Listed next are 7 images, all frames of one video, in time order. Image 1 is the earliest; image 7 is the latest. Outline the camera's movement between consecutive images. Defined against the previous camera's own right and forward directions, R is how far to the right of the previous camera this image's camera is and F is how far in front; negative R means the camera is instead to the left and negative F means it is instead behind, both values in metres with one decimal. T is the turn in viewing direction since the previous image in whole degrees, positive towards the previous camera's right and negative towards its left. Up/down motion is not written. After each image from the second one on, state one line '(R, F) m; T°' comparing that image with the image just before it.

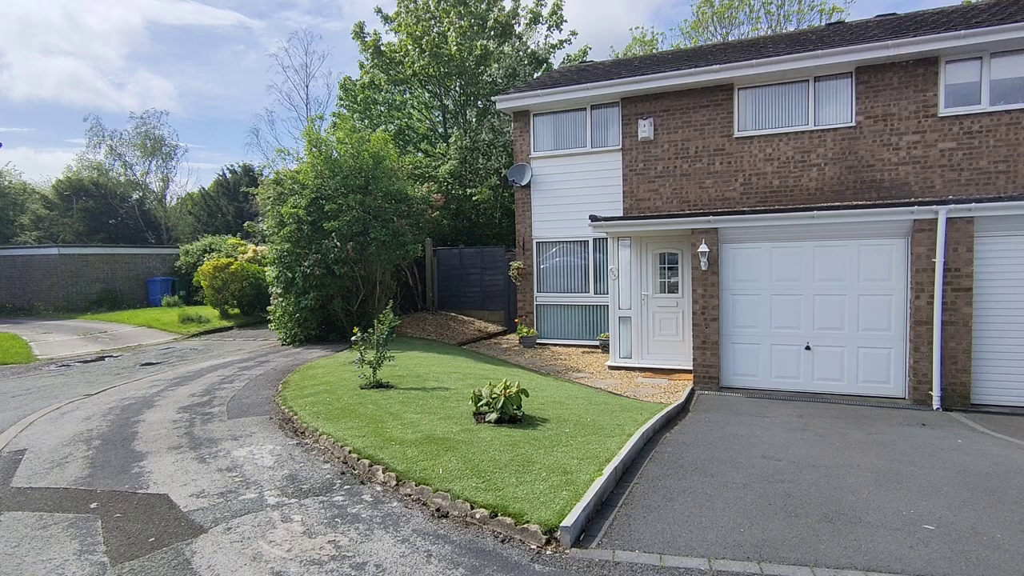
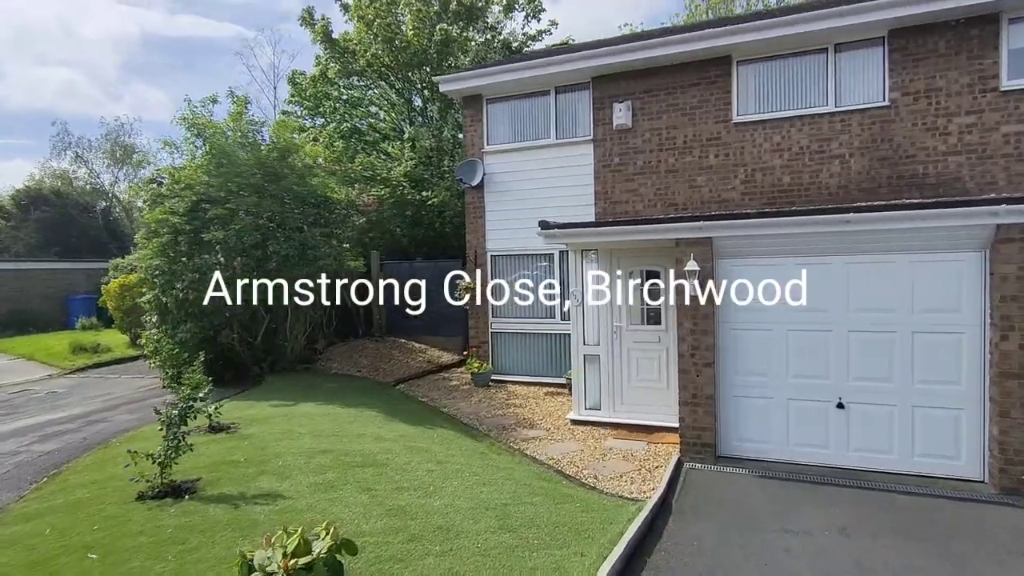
(+1.0, +2.8) m; 0°
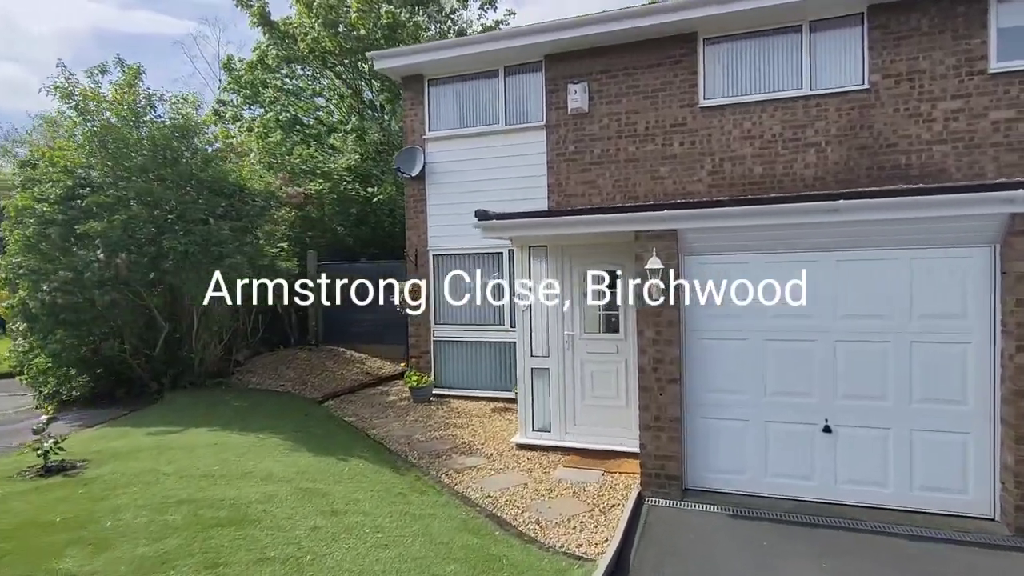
(+0.4, +1.2) m; +3°
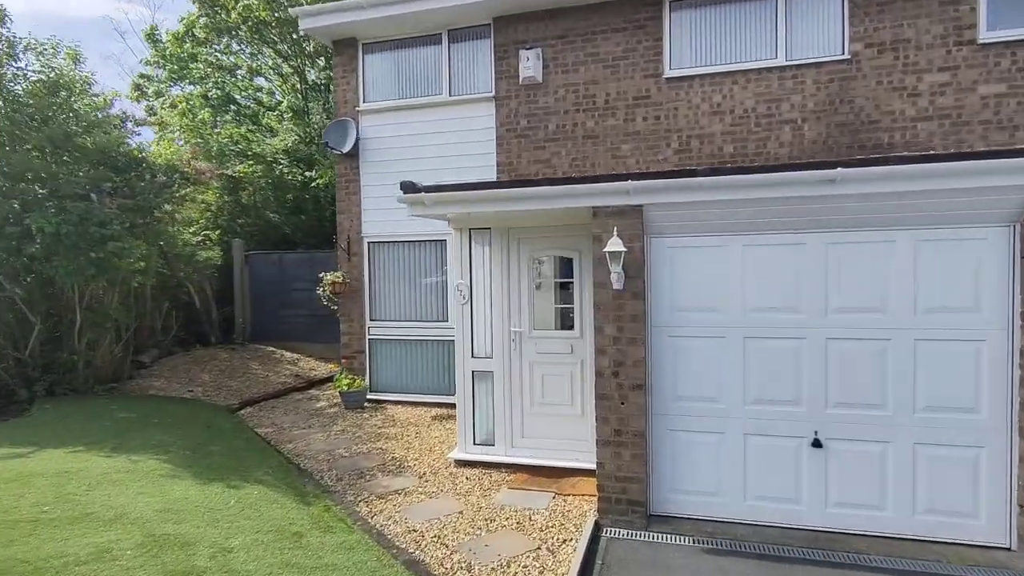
(+0.3, +1.1) m; +4°
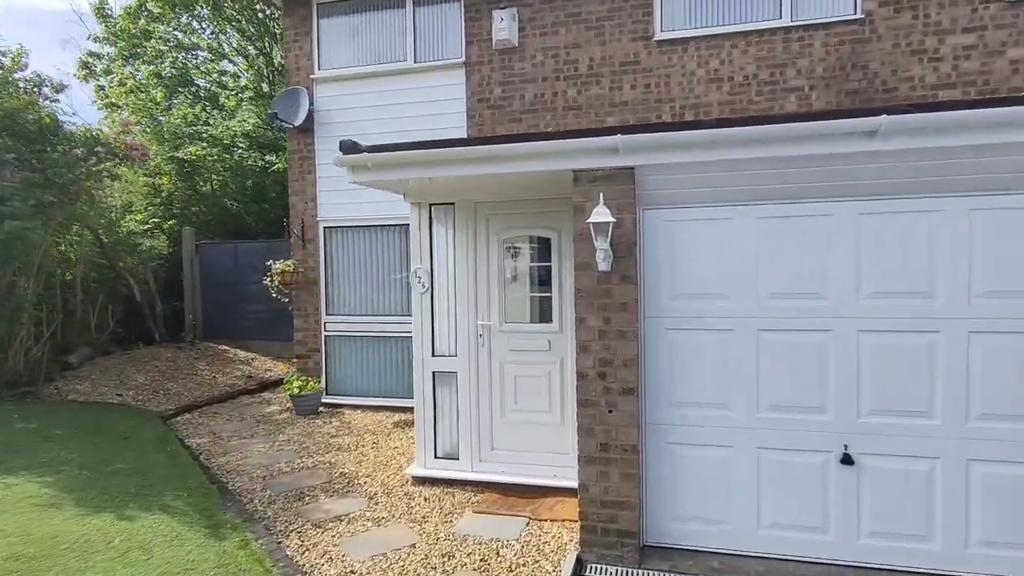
(+0.2, +1.0) m; +2°
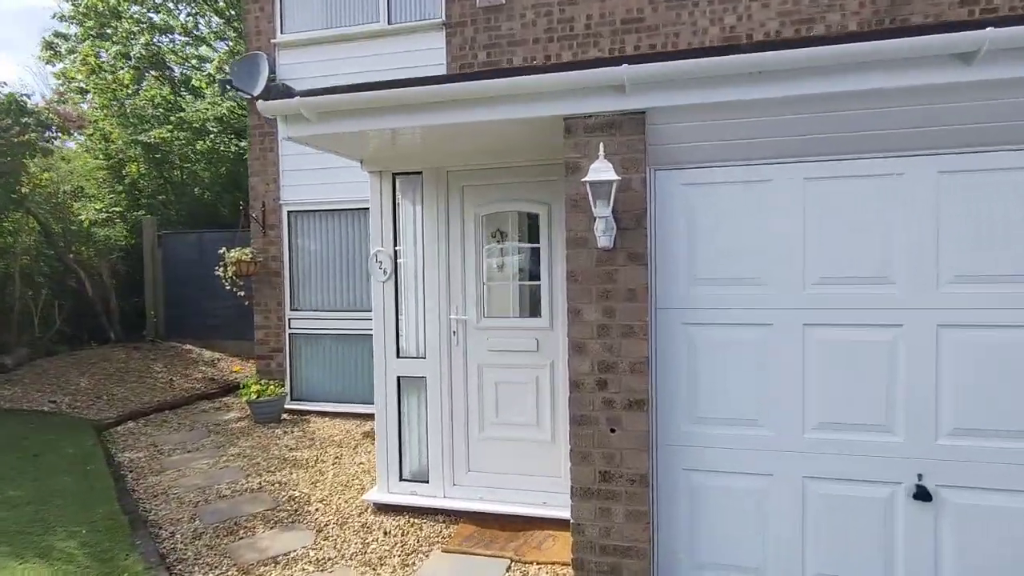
(+0.1, +0.9) m; 0°
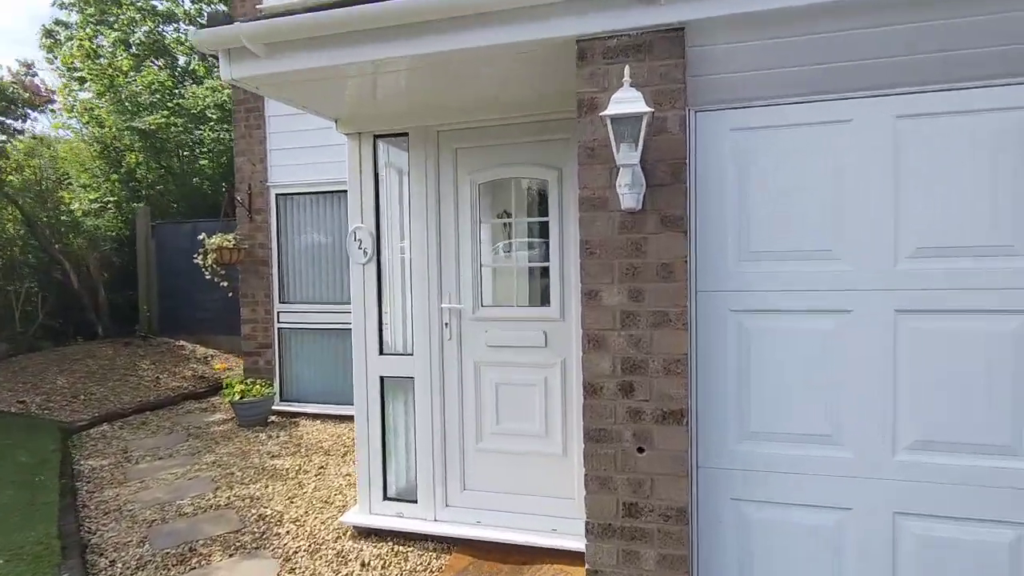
(+0.1, +0.7) m; -2°
